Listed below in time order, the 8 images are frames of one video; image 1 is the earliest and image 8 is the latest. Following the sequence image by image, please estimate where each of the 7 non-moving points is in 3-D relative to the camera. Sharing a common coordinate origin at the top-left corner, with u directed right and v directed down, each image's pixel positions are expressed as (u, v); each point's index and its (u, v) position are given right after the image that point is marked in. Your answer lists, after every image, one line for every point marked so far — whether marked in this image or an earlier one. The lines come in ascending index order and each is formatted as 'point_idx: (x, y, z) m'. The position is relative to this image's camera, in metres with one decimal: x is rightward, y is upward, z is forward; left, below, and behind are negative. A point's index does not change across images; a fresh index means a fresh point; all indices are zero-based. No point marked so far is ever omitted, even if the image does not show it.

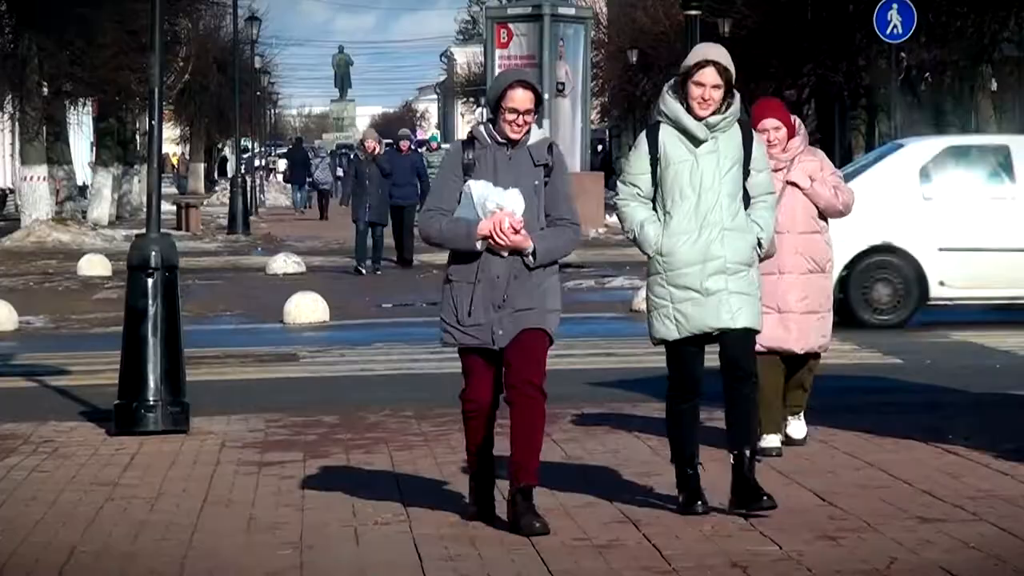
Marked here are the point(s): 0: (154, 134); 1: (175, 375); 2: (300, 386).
0: (-1.9, +0.8, +8.3) m
1: (-1.9, -0.5, +8.9) m
2: (-1.6, -0.6, +10.9) m
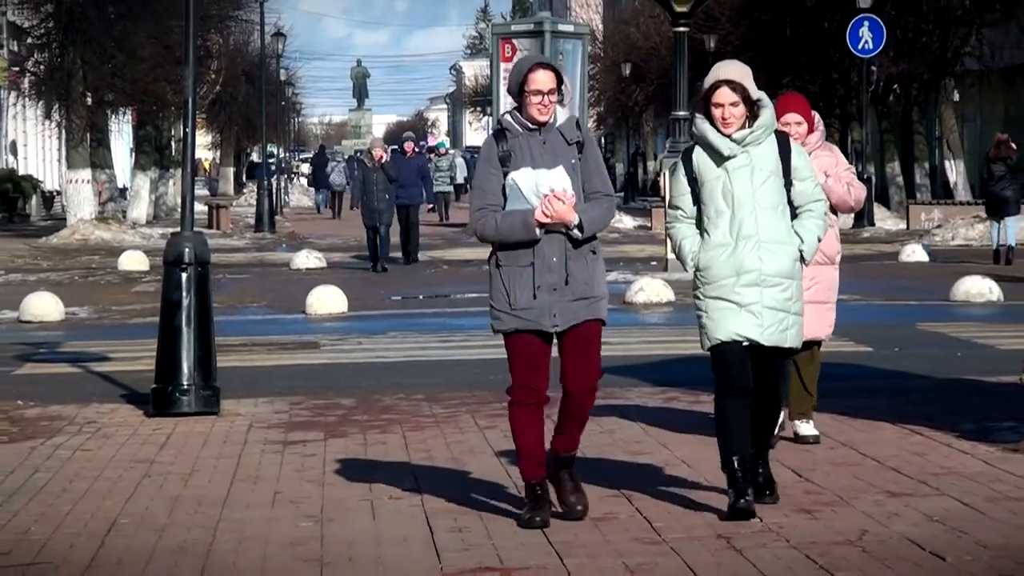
0: (-1.8, +0.9, +8.9) m
1: (-1.9, -0.4, +9.6) m
2: (-1.4, -0.6, +11.5) m
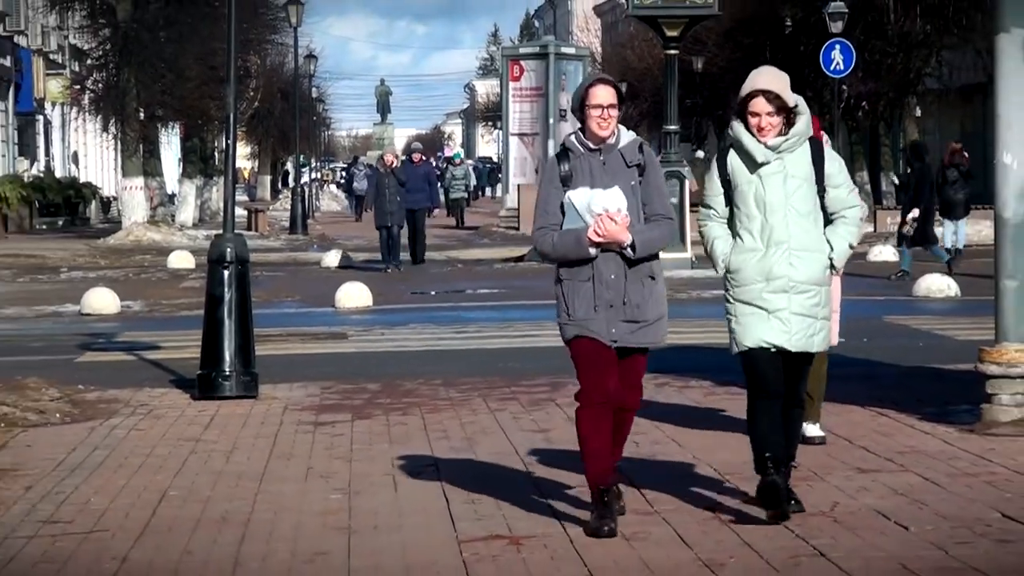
0: (-1.8, +0.9, +9.8) m
1: (-1.8, -0.4, +10.4) m
2: (-1.3, -0.5, +12.3) m
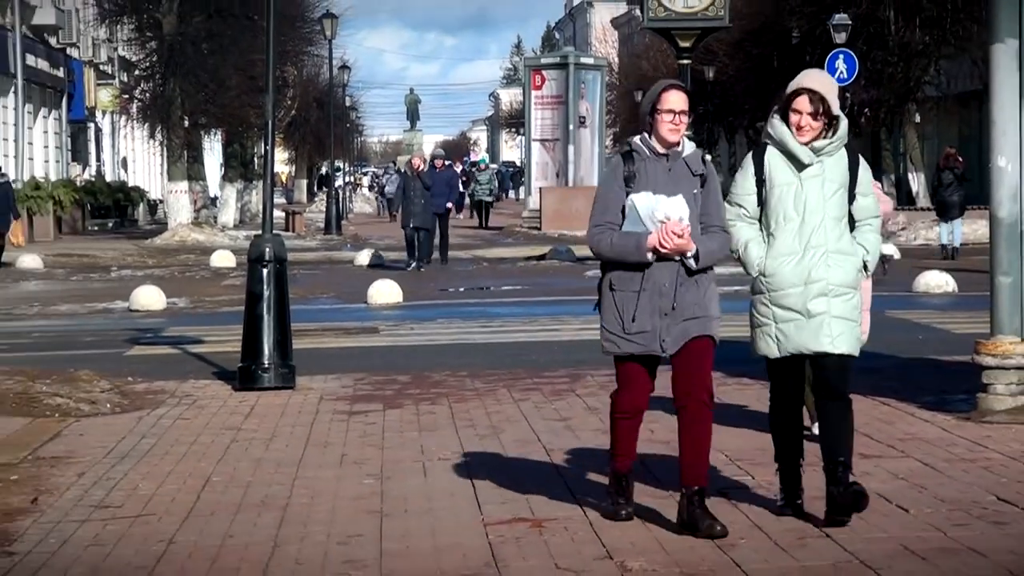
0: (-1.6, +0.9, +10.3) m
1: (-1.6, -0.4, +10.9) m
2: (-1.1, -0.5, +12.8) m
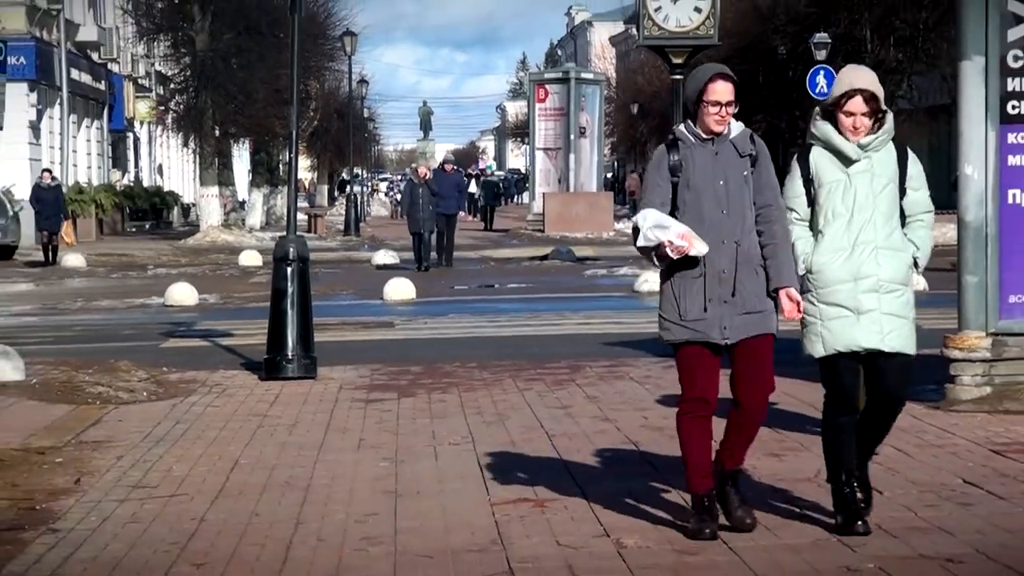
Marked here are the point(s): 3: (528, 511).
0: (-1.6, +0.9, +11.0) m
1: (-1.6, -0.4, +11.6) m
2: (-1.0, -0.5, +13.5) m
3: (+0.1, -1.2, +8.0) m
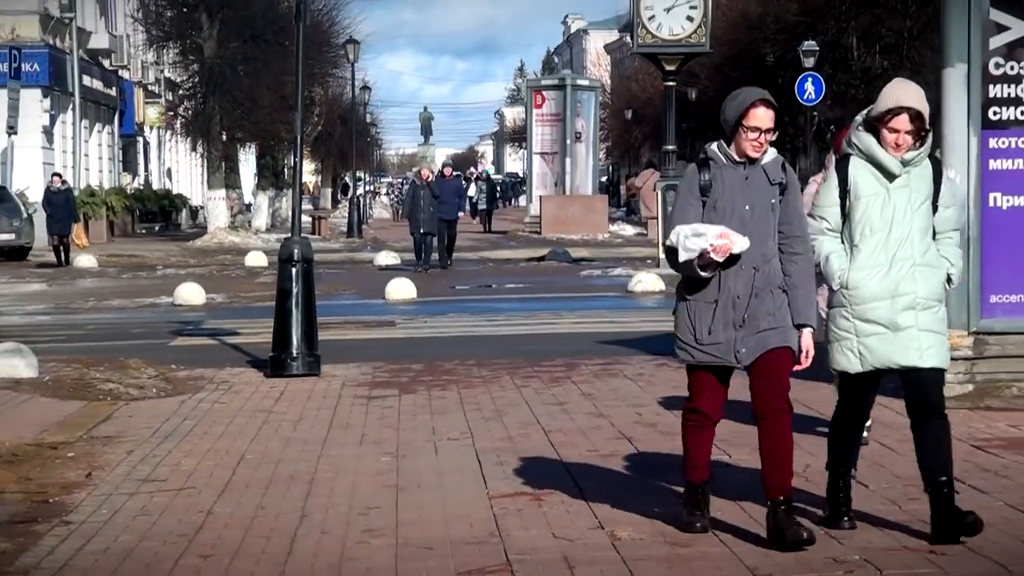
0: (-1.6, +0.9, +11.2) m
1: (-1.6, -0.4, +11.9) m
2: (-1.0, -0.5, +13.8) m
3: (+0.1, -1.2, +8.3) m
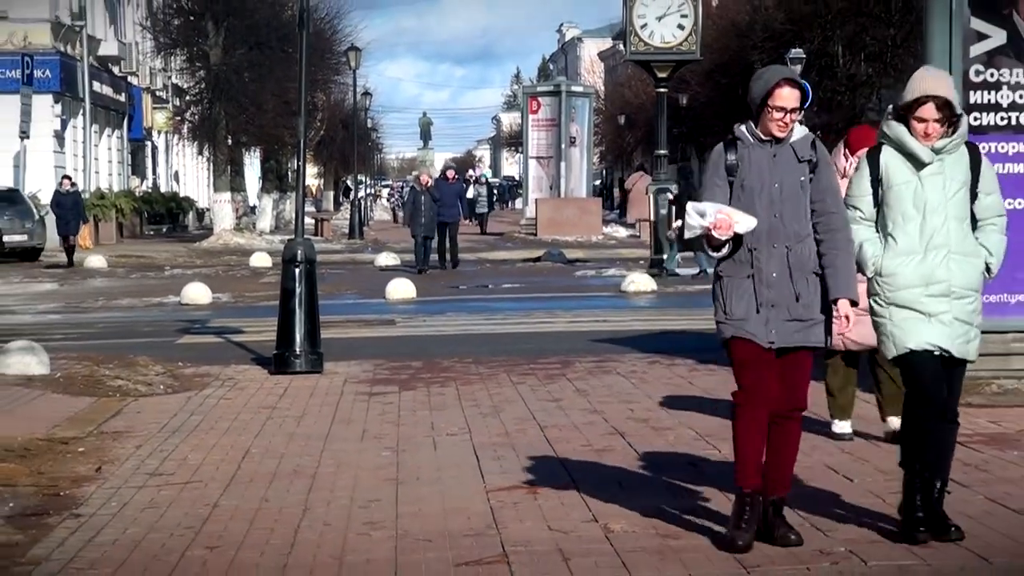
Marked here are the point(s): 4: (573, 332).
0: (-1.6, +0.9, +11.5) m
1: (-1.6, -0.4, +12.2) m
2: (-1.0, -0.5, +14.1) m
3: (0.0, -1.2, +8.6) m
4: (+0.6, -0.4, +14.4) m
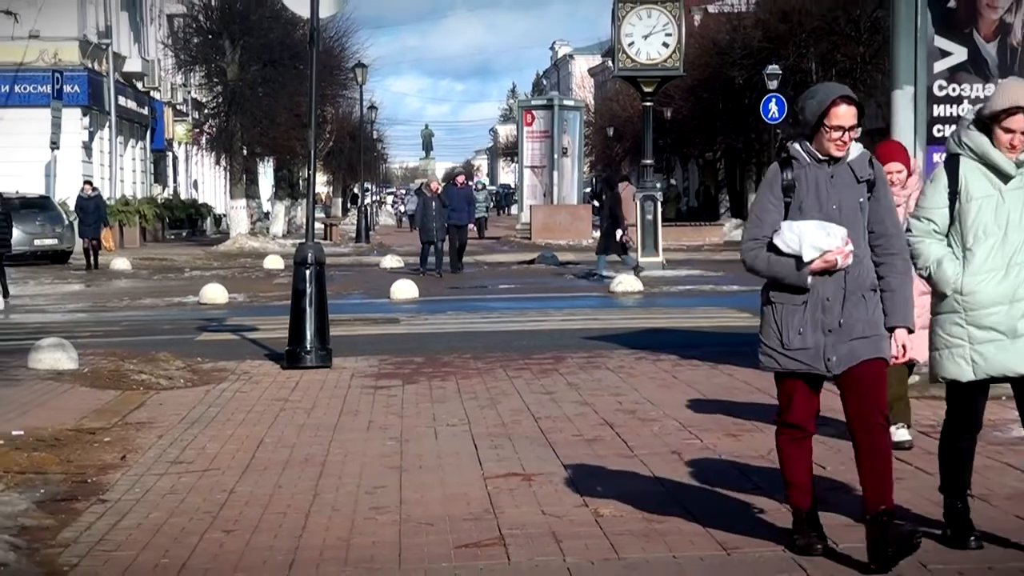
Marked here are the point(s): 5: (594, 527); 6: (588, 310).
0: (-1.6, +0.9, +12.2) m
1: (-1.6, -0.4, +12.9) m
2: (-1.0, -0.5, +14.8) m
3: (0.0, -1.2, +9.3) m
4: (+0.6, -0.4, +15.1) m
5: (+0.4, -1.2, +8.1) m
6: (+0.9, -0.3, +17.2) m
